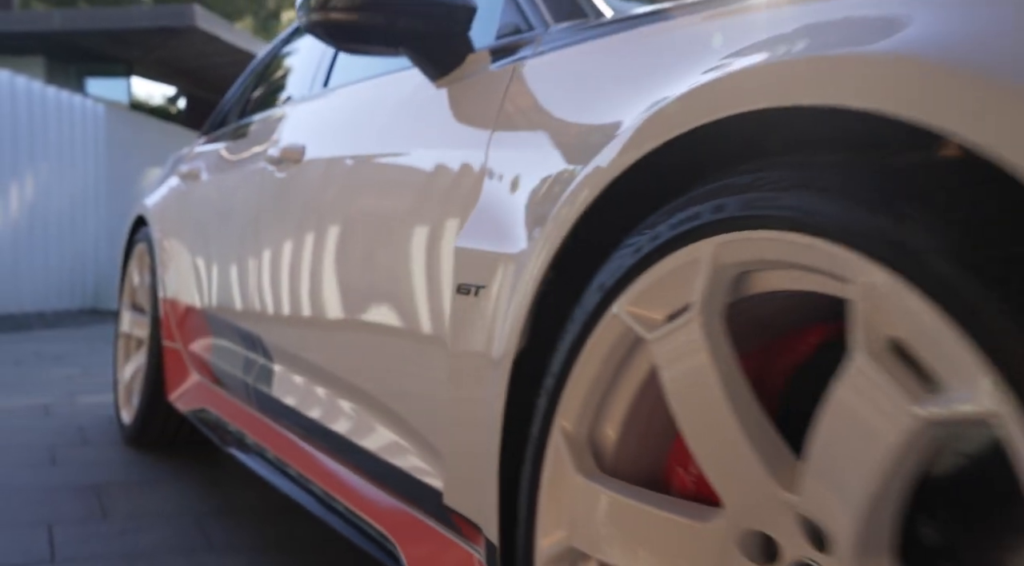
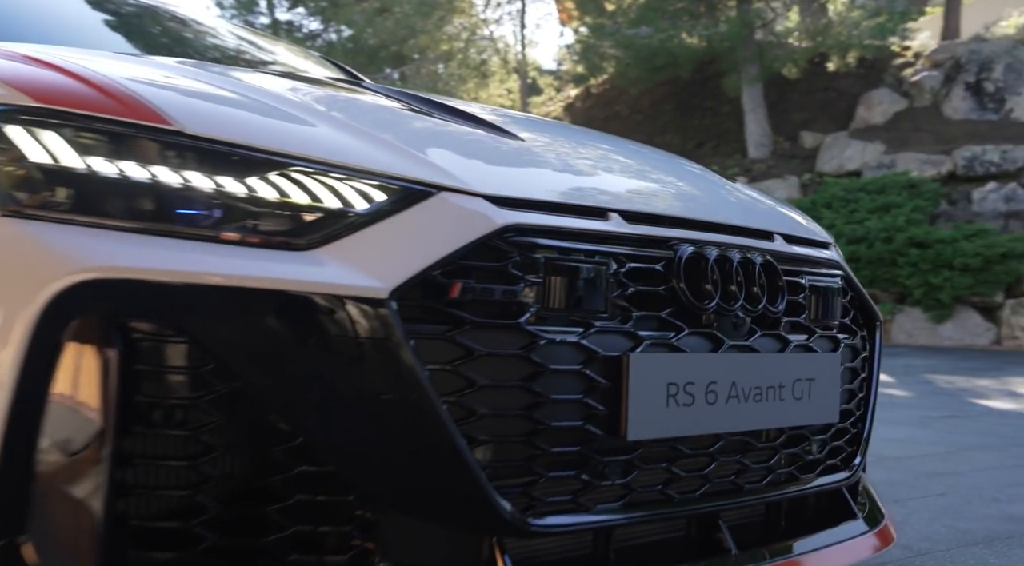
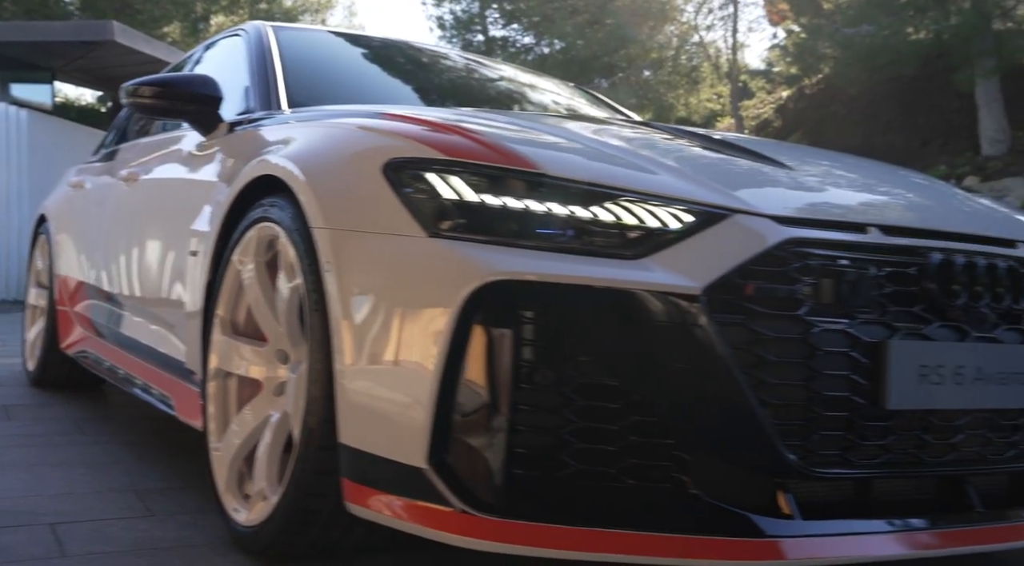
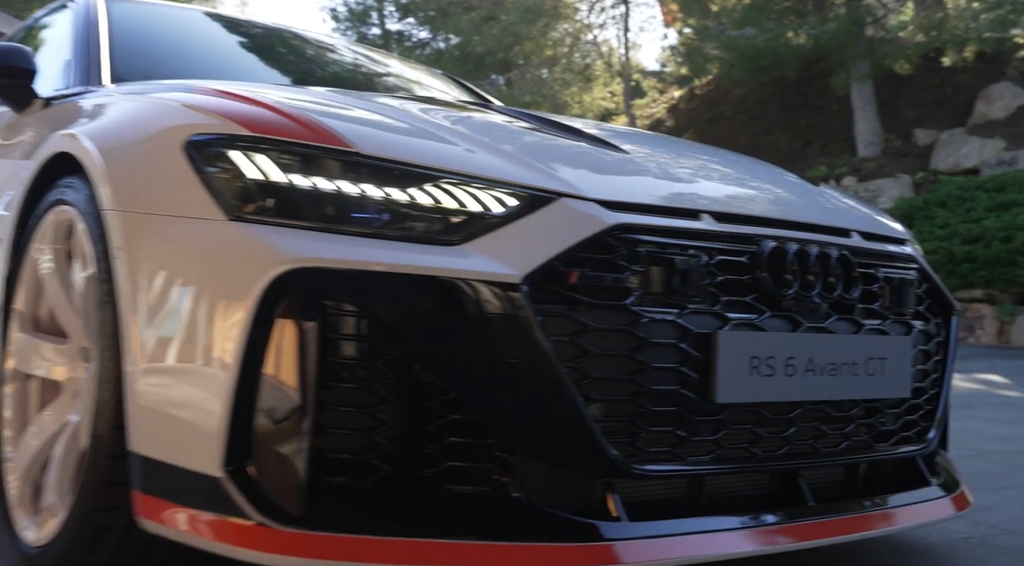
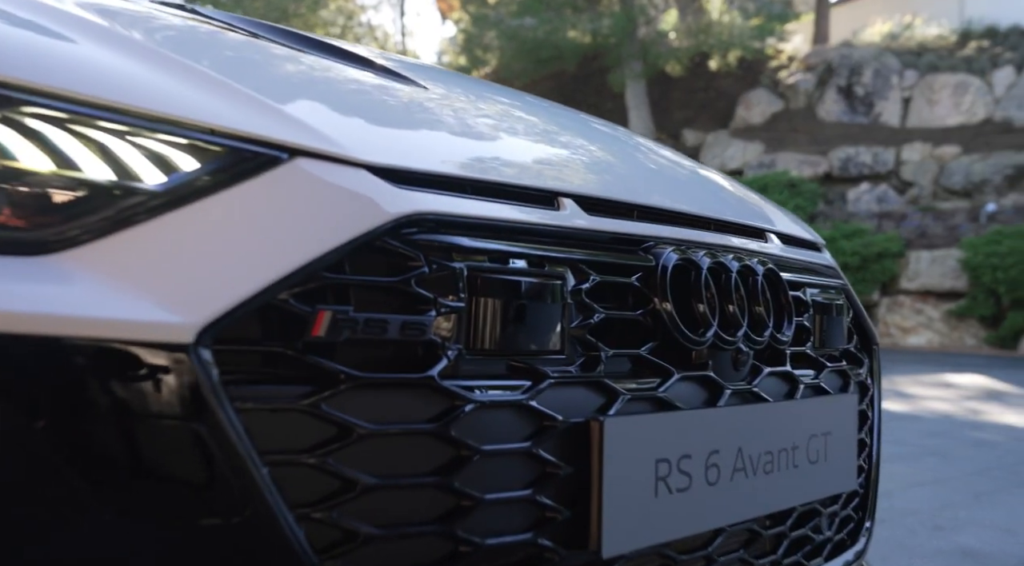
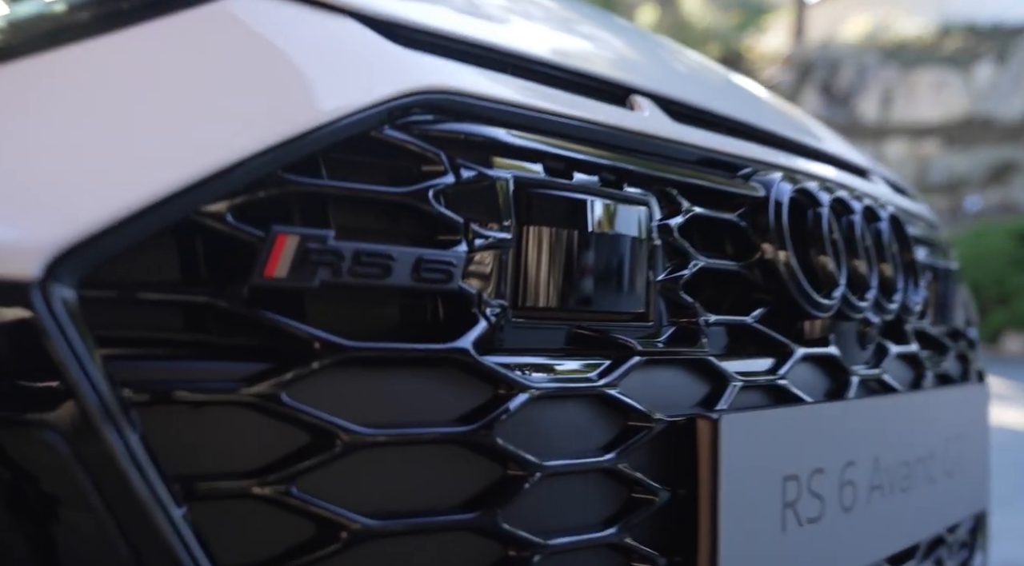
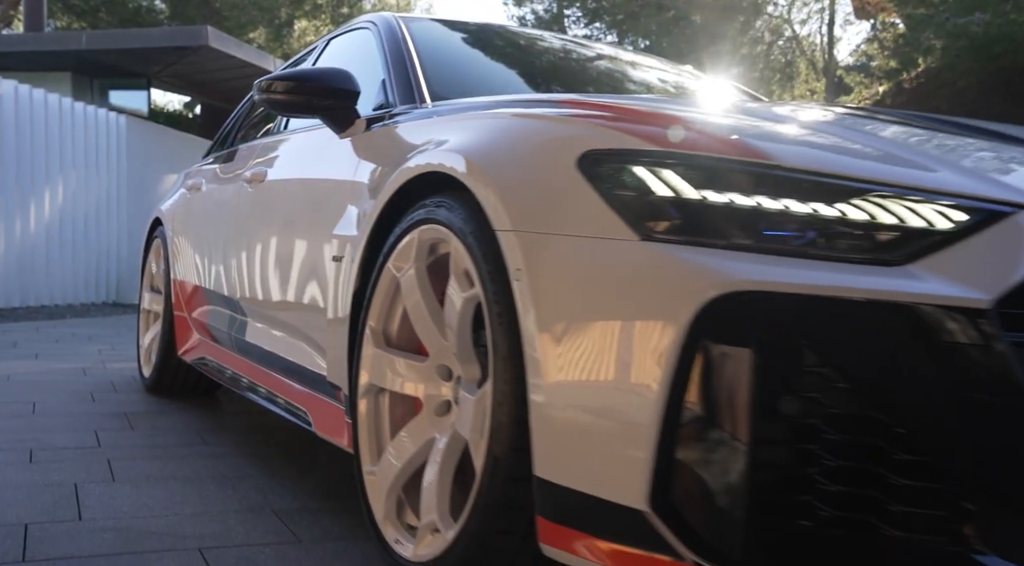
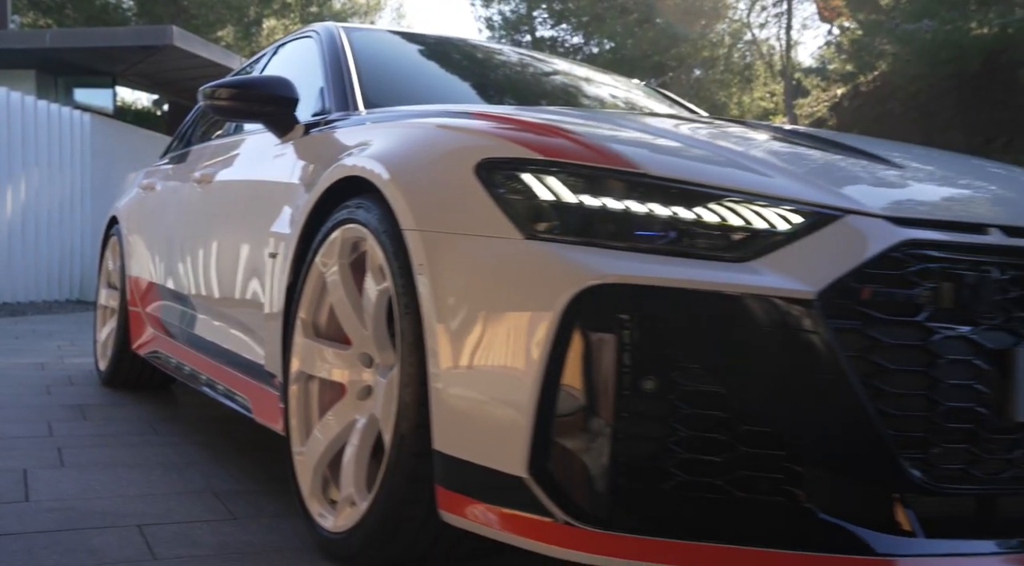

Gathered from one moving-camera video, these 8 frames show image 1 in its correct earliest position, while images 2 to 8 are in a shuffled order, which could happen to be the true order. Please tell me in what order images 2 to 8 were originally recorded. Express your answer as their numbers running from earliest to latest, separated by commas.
7, 8, 3, 4, 2, 5, 6
